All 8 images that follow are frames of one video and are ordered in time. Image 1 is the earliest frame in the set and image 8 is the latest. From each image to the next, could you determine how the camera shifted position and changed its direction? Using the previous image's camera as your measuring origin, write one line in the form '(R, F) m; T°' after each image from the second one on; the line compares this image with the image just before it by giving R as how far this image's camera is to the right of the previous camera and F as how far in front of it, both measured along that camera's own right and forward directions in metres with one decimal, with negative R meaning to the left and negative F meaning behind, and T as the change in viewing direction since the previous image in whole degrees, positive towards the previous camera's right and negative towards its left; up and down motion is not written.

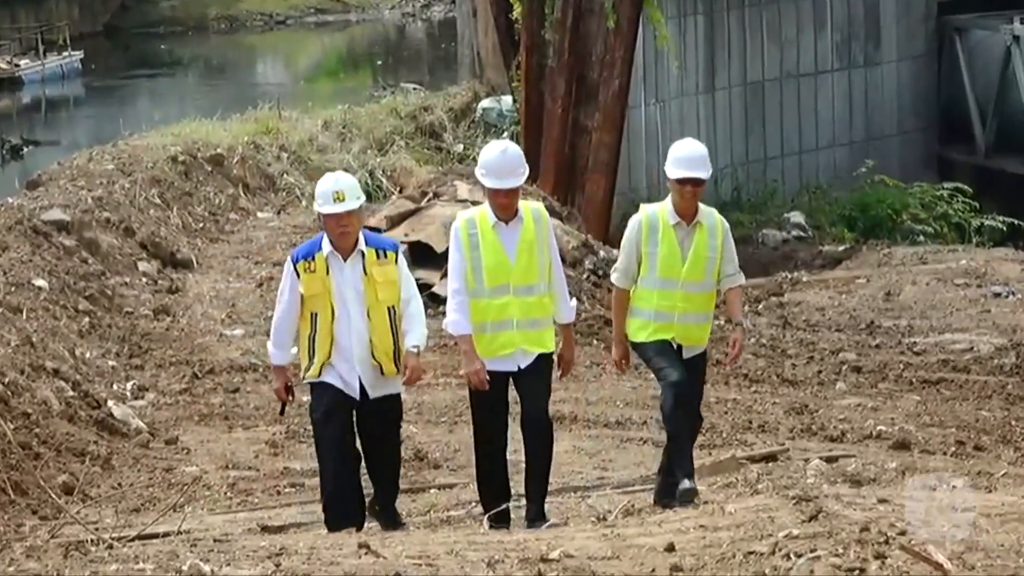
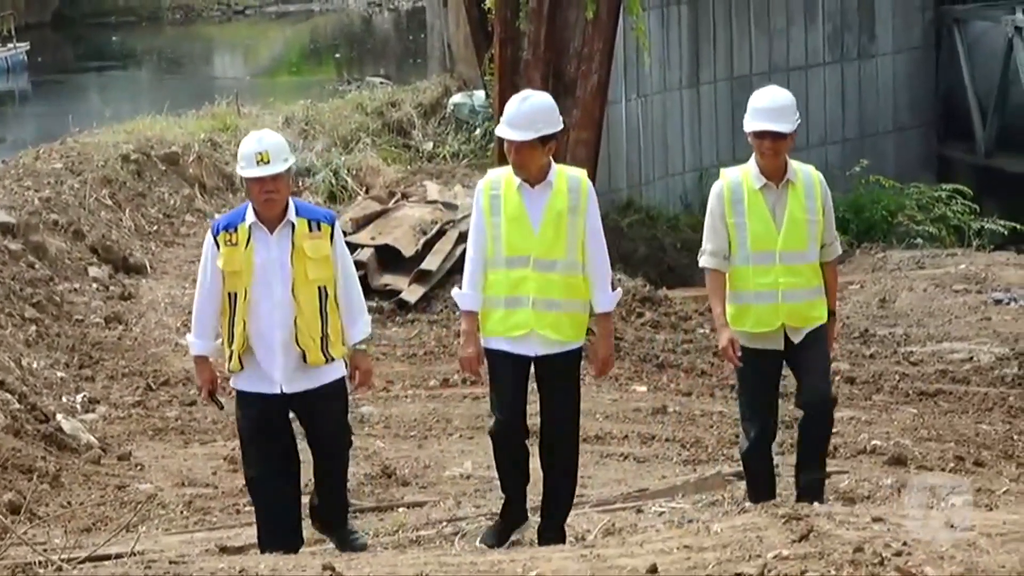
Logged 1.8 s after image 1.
(+0.1, +0.5) m; 0°
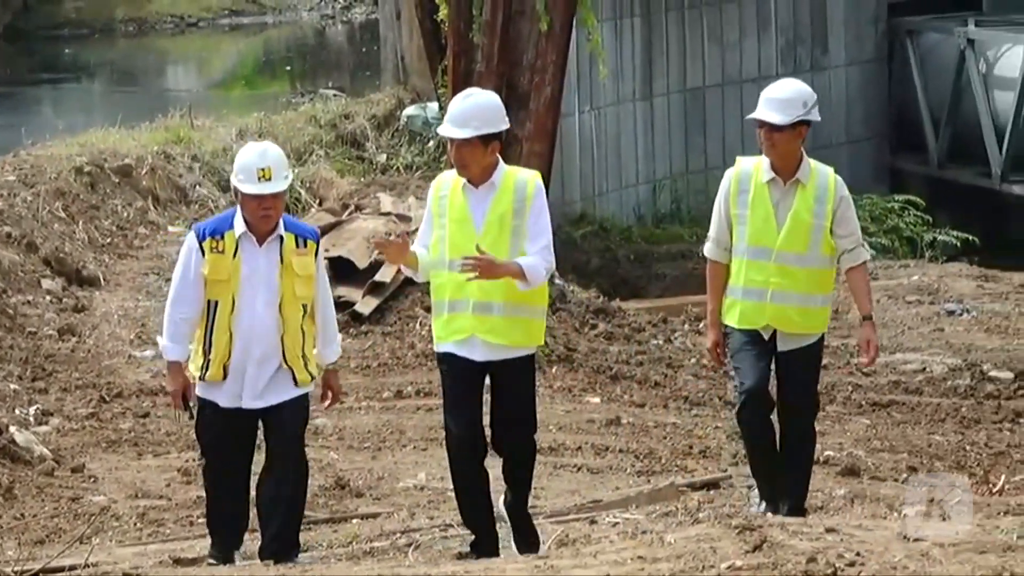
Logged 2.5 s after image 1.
(0.0, 0.0) m; +1°
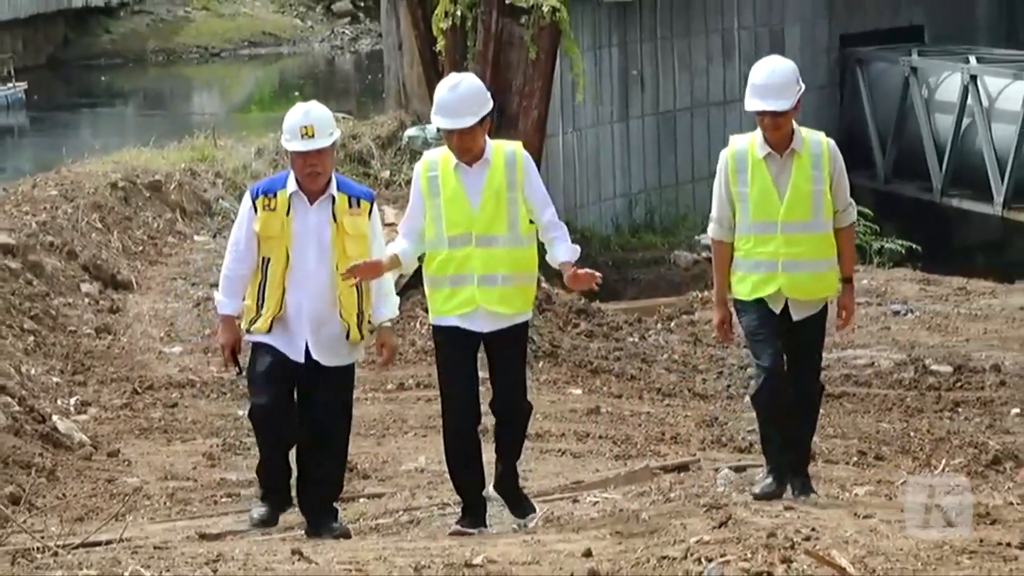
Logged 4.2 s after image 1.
(+0.1, -1.0) m; 0°
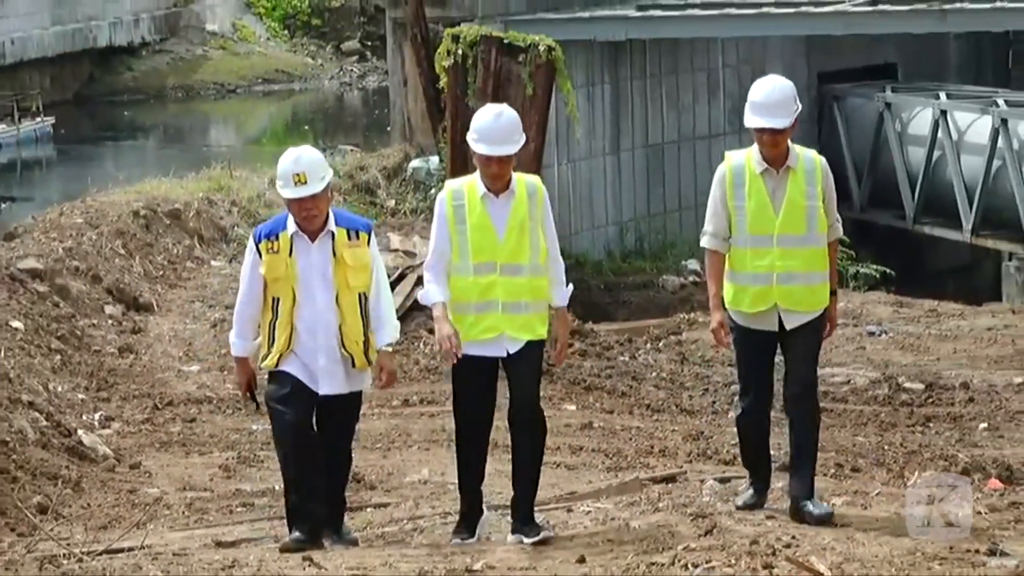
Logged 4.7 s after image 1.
(0.0, -0.6) m; 0°
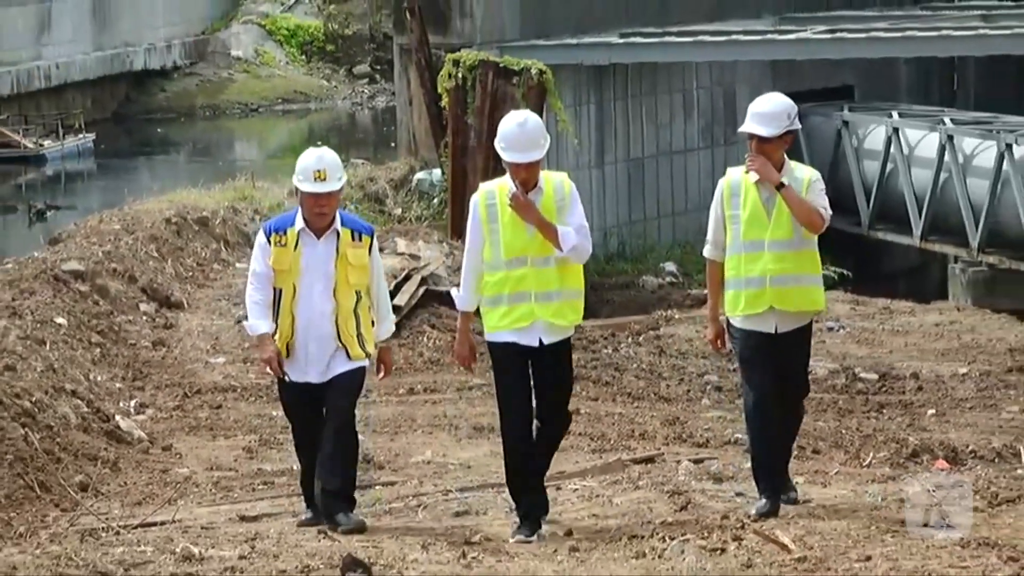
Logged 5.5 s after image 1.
(+0.1, -1.1) m; 0°
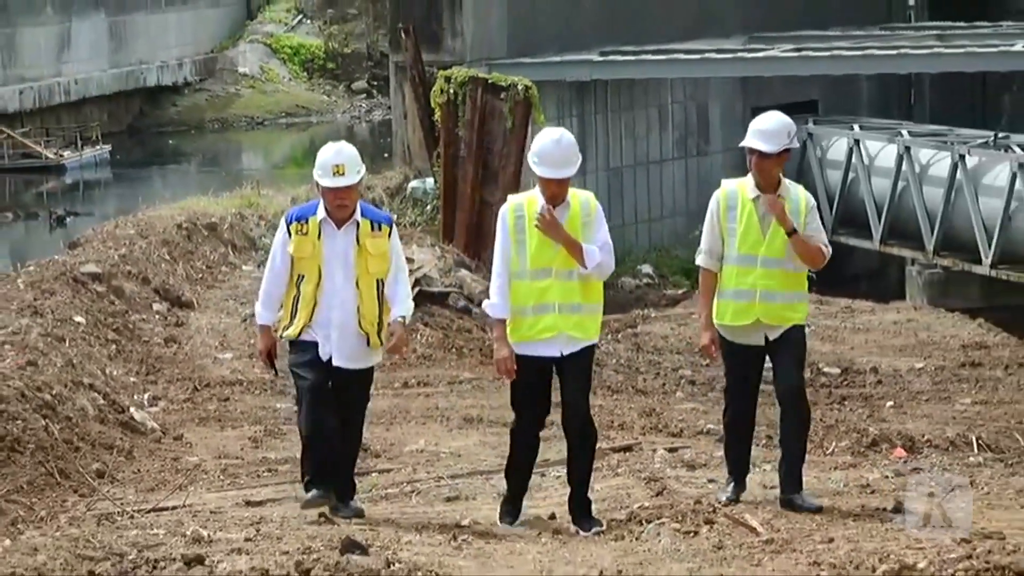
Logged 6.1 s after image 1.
(0.0, -0.8) m; 0°
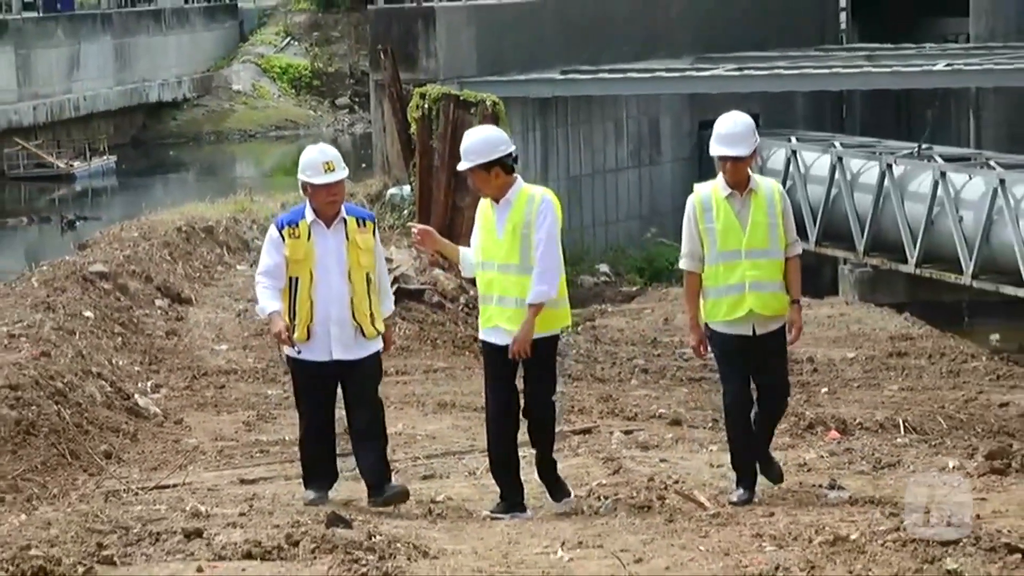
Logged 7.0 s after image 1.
(+0.1, -1.2) m; 0°
